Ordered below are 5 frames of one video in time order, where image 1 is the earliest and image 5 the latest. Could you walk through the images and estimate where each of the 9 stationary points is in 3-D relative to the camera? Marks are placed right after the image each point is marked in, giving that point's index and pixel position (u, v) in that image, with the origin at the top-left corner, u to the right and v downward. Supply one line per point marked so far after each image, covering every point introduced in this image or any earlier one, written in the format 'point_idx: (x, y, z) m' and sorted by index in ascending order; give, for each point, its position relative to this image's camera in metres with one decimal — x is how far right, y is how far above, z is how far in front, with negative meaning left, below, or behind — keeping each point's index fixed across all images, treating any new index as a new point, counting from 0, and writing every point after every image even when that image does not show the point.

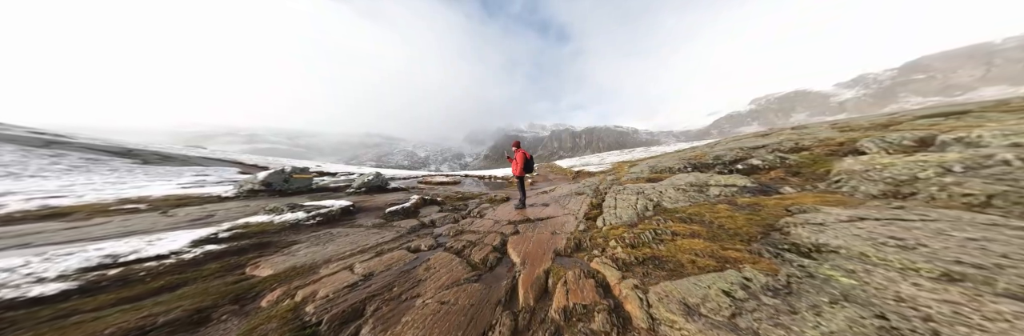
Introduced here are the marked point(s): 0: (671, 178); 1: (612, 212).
0: (+14.3, -1.0, +15.1) m
1: (+7.7, -3.4, +13.0) m
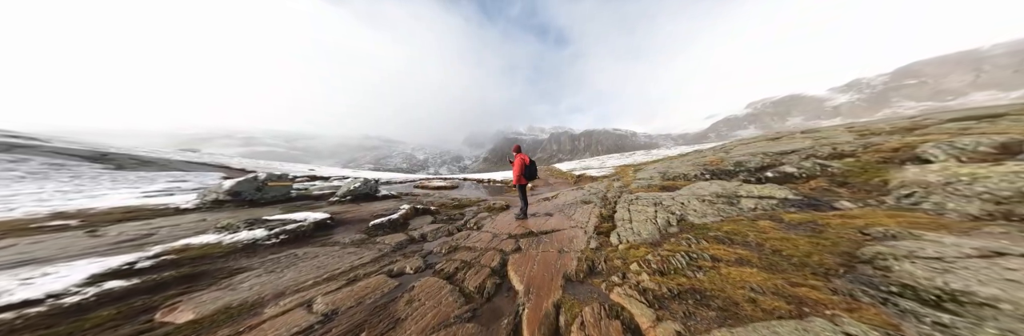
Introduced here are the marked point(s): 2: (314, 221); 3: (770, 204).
0: (+14.4, -1.6, +13.5) m
1: (+7.8, -4.0, +11.3) m
2: (-12.8, -3.4, +10.9) m
3: (+14.4, -2.0, +9.4) m
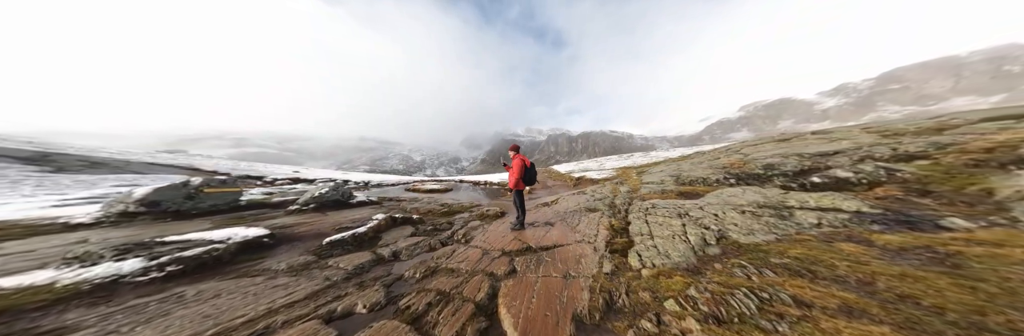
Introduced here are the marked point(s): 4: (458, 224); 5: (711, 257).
0: (+14.0, -1.8, +11.3) m
1: (+7.4, -4.1, +9.0) m
2: (-13.2, -3.5, +8.3) m
3: (+14.0, -2.2, +7.2) m
4: (-6.4, -6.8, +20.0) m
5: (+8.6, -3.8, +7.3) m
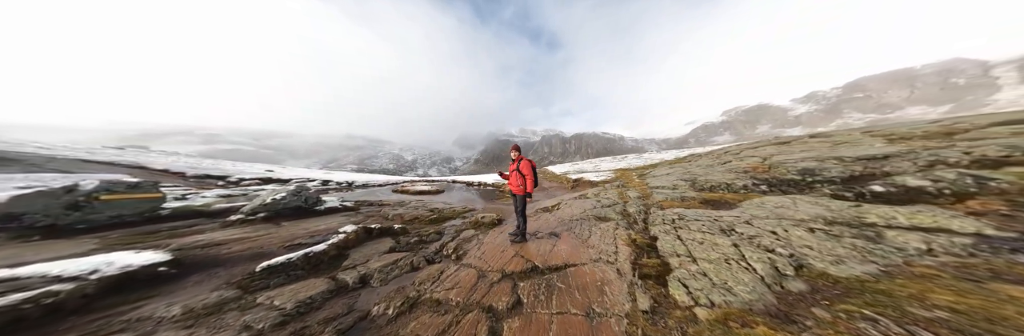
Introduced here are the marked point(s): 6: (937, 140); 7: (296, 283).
0: (+14.2, -2.1, +9.5) m
1: (+7.7, -4.3, +7.0) m
2: (-12.9, -3.6, +5.5) m
3: (+14.4, -2.4, +5.4) m
4: (-6.6, -6.9, +17.4) m
5: (+8.9, -4.1, +5.3) m
6: (+49.7, +3.6, +19.8) m
7: (-9.4, -5.2, +7.3) m
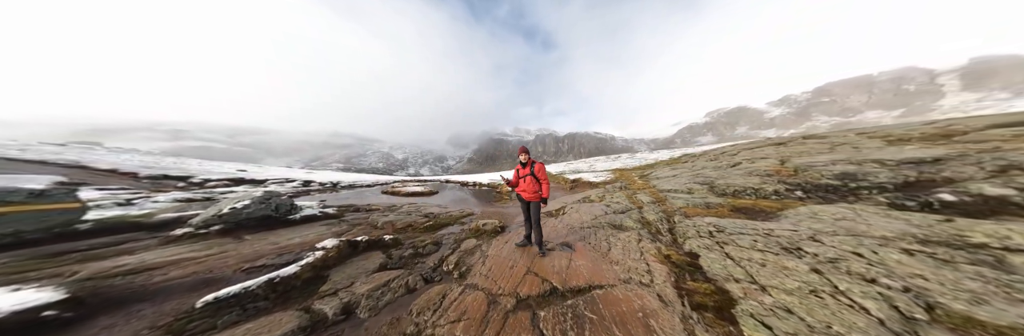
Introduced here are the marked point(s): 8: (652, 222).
0: (+15.1, -2.3, +8.3) m
1: (+8.7, -4.6, +5.6) m
2: (-11.8, -3.8, +3.3) m
3: (+15.5, -2.7, +4.3) m
4: (-6.0, -7.1, +15.4) m
5: (+10.0, -4.3, +3.9) m
6: (+50.2, +3.4, +20.0) m
7: (-8.4, -5.5, +5.1) m
8: (+11.2, -4.1, +13.6) m
